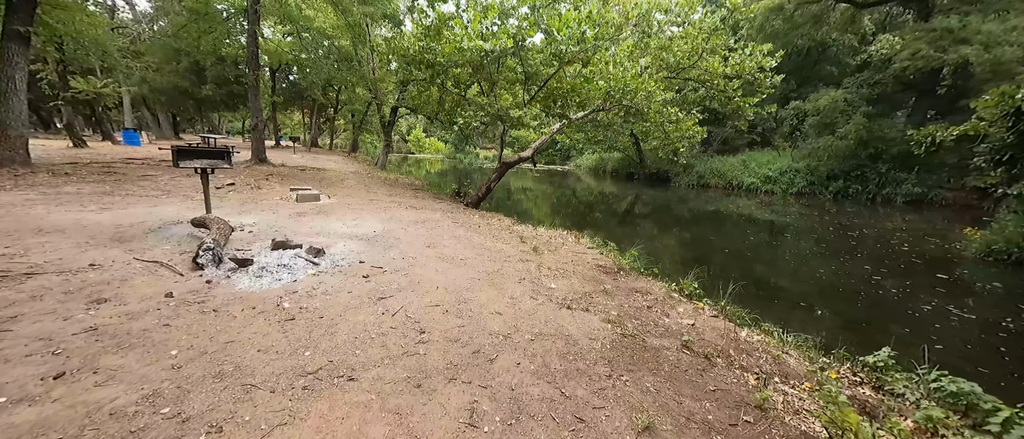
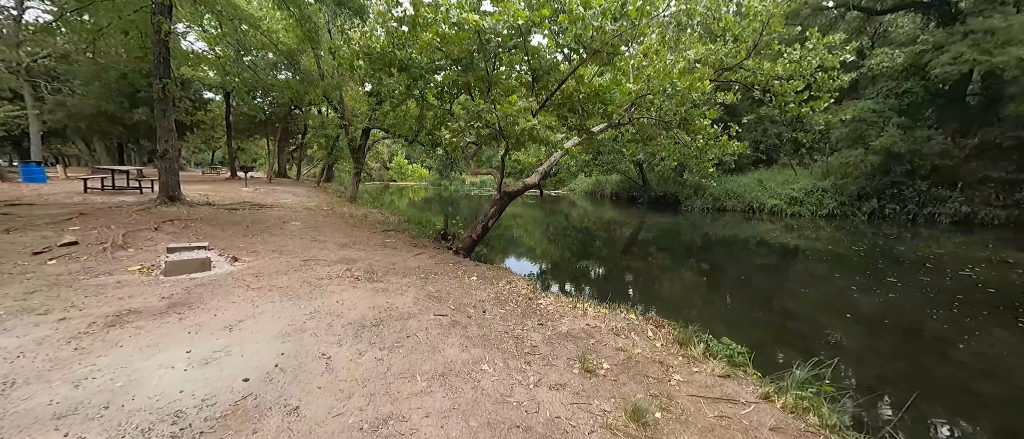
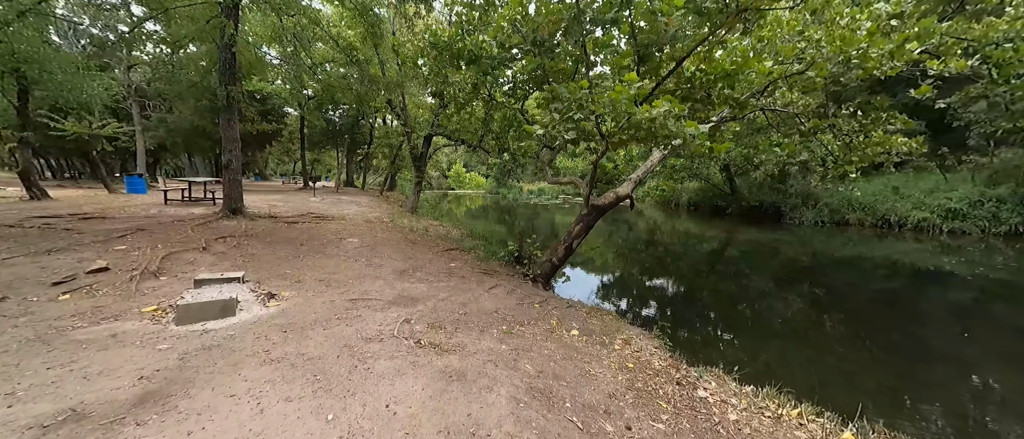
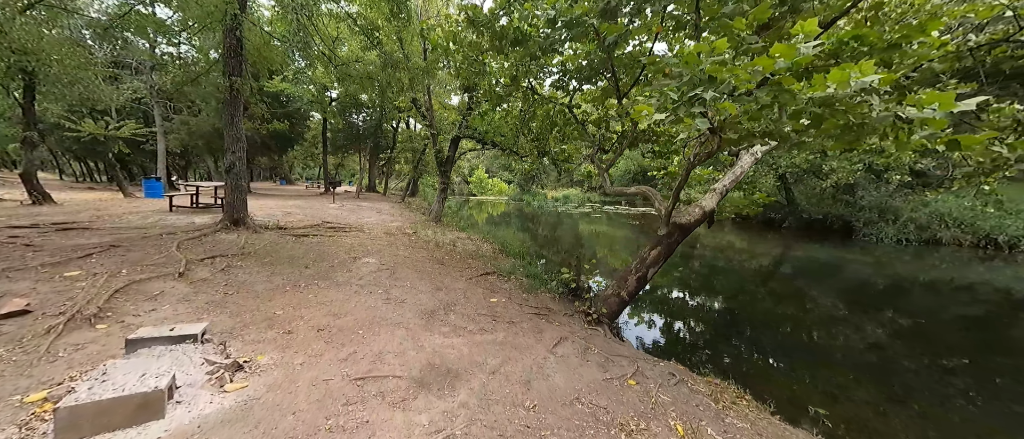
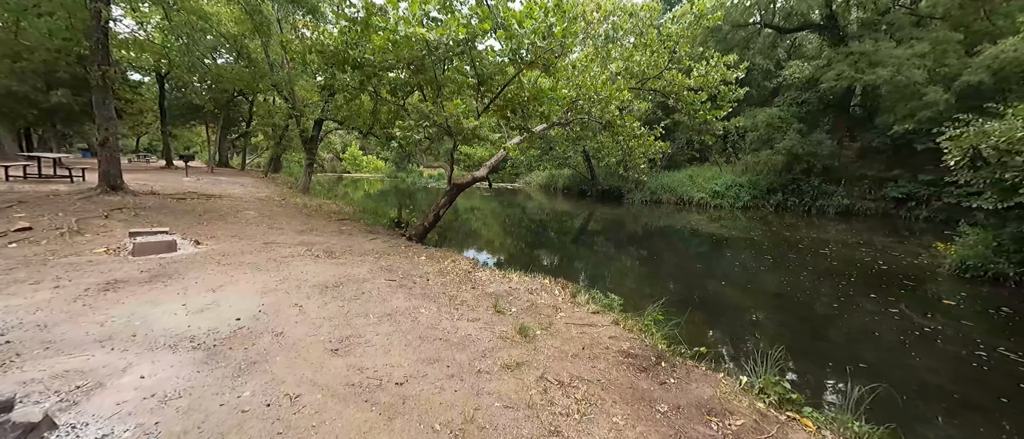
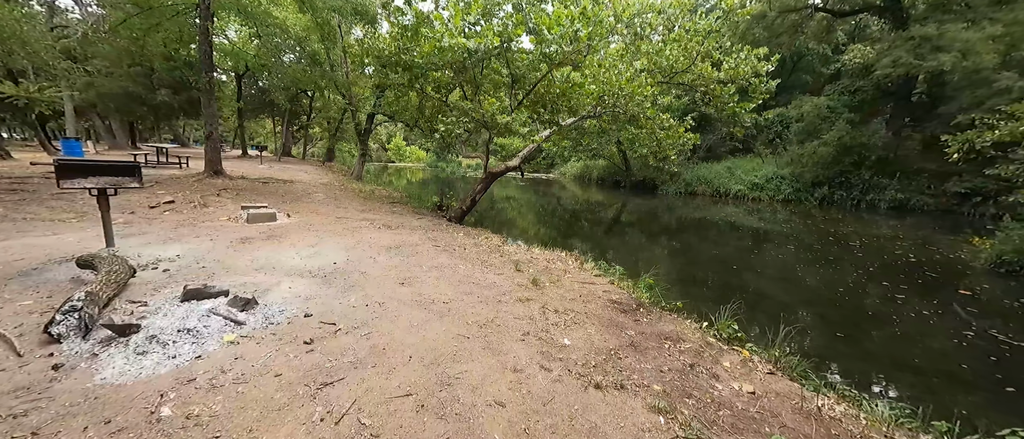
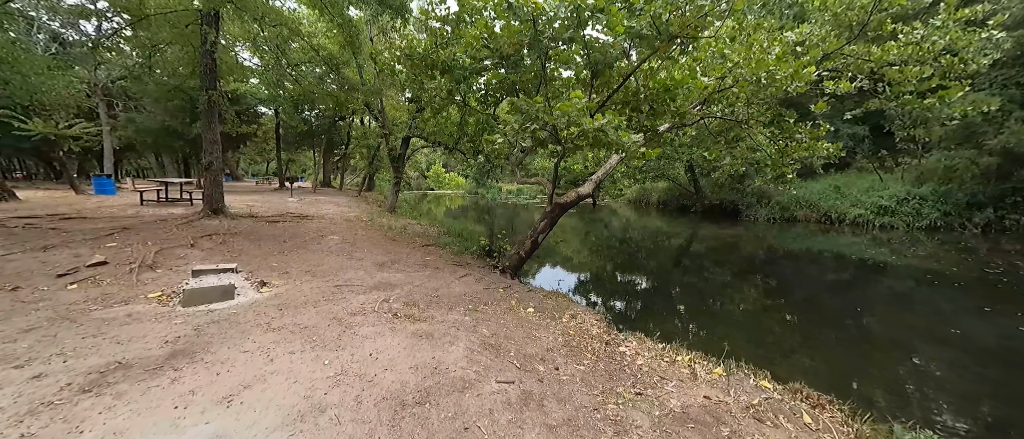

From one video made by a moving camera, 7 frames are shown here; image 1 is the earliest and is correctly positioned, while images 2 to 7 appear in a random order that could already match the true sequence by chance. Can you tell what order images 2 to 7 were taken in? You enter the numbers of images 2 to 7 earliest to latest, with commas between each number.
6, 5, 2, 7, 3, 4
